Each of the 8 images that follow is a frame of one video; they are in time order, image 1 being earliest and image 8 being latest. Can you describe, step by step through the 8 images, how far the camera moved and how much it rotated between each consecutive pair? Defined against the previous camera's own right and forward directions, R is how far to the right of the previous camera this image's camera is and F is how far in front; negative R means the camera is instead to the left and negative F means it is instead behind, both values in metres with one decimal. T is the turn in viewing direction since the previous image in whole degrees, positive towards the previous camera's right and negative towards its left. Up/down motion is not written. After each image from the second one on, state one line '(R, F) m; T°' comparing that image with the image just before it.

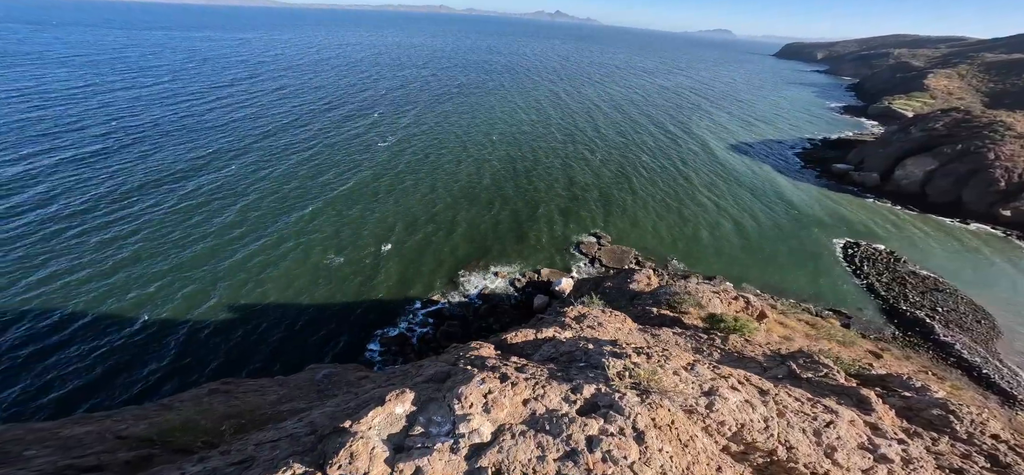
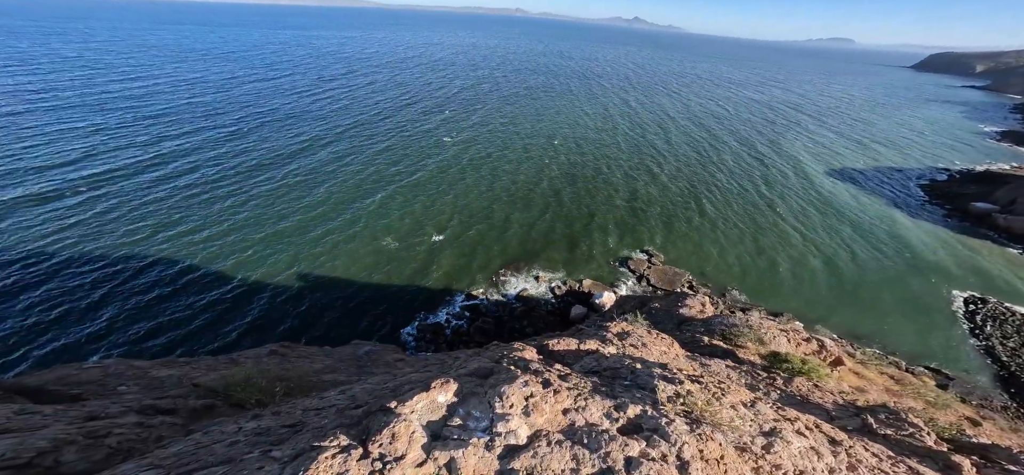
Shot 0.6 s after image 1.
(-0.2, 0.0) m; -7°
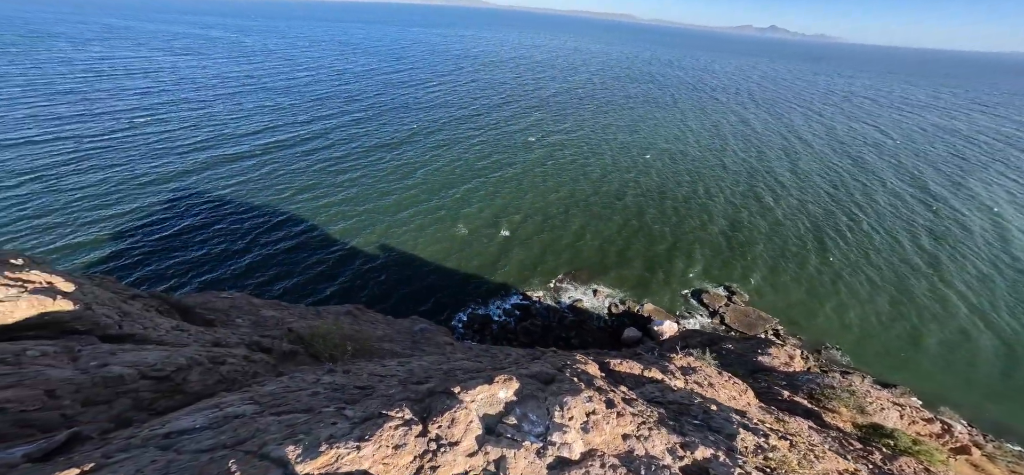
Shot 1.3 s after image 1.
(-0.4, +0.1) m; -10°
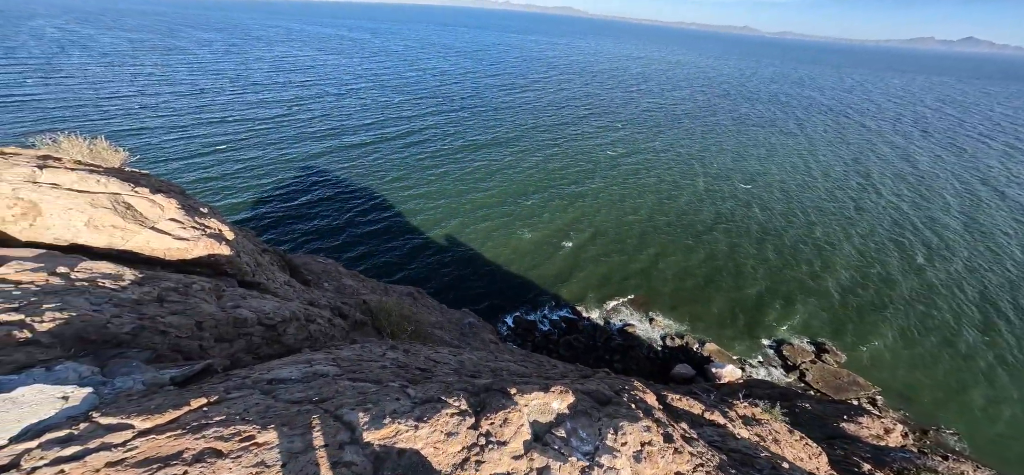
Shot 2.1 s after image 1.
(-0.3, -0.1) m; -9°
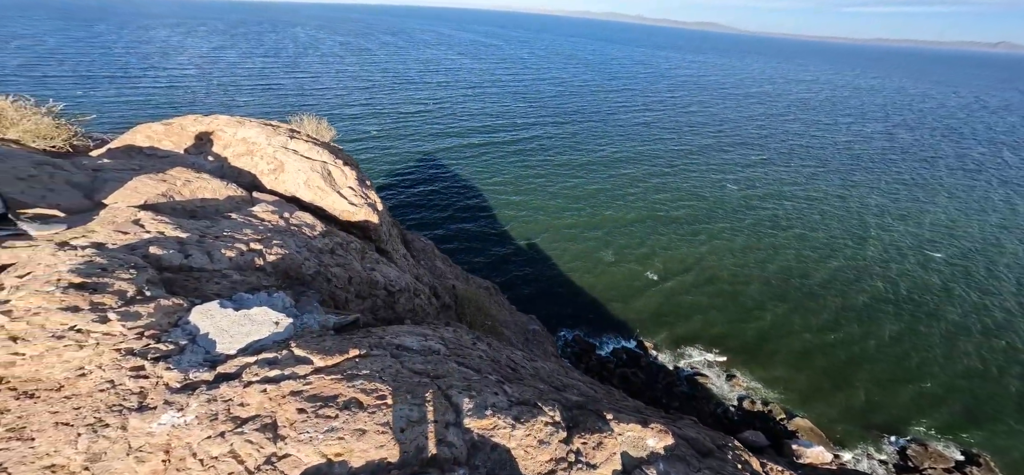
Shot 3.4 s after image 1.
(-0.8, +0.1) m; -12°
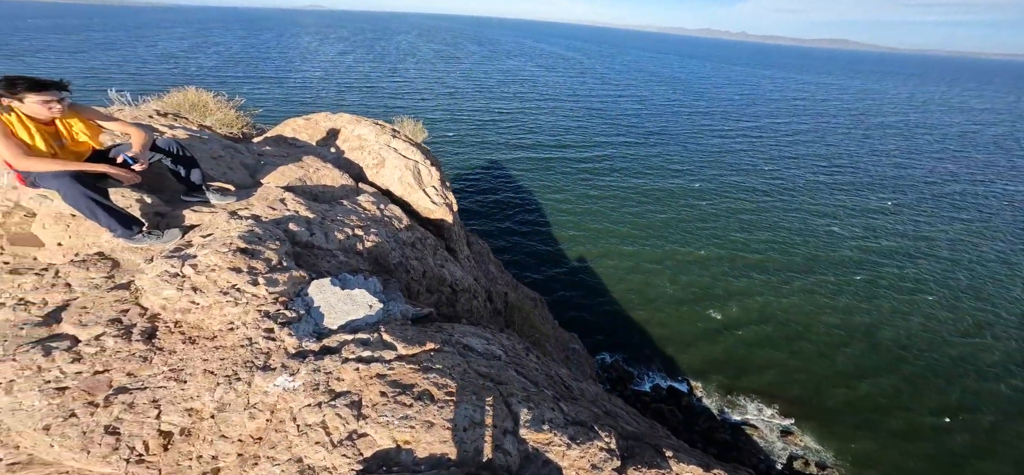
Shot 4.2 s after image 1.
(-0.4, 0.0) m; -8°
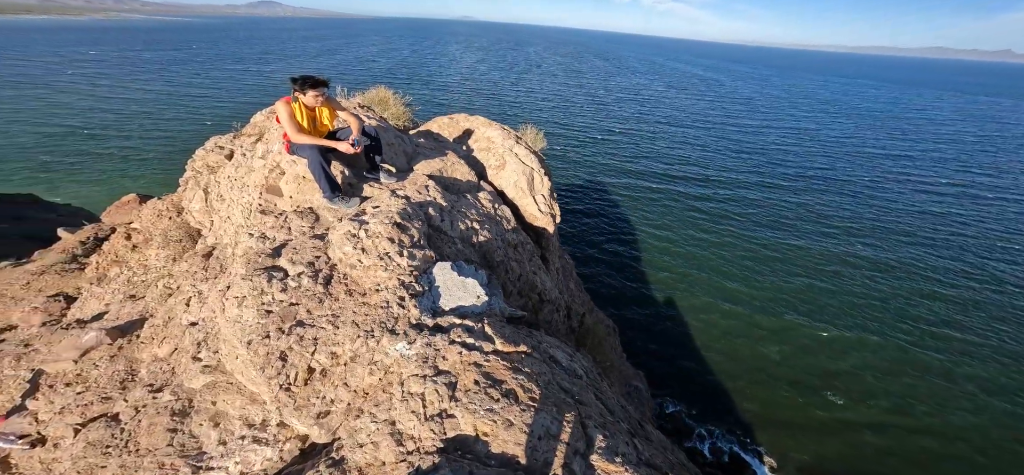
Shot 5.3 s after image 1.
(-0.2, -0.1) m; -13°
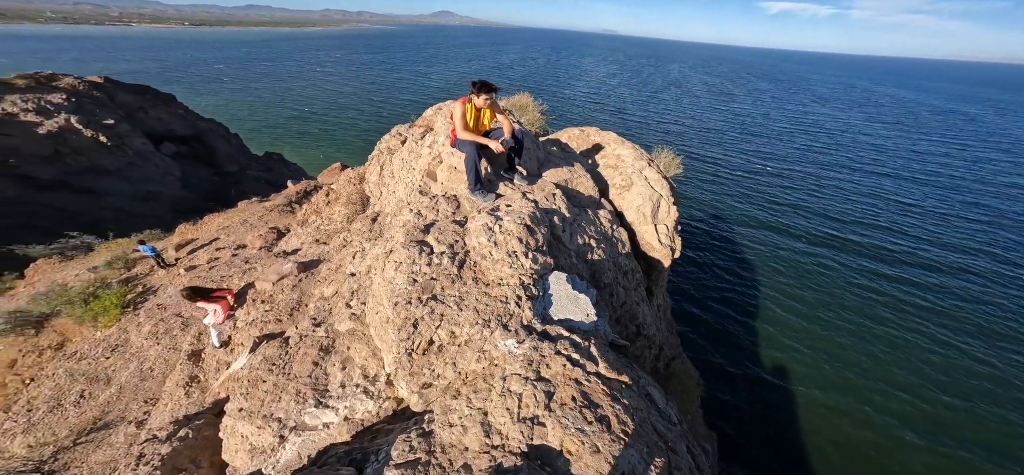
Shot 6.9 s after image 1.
(-0.2, 0.0) m; -15°
